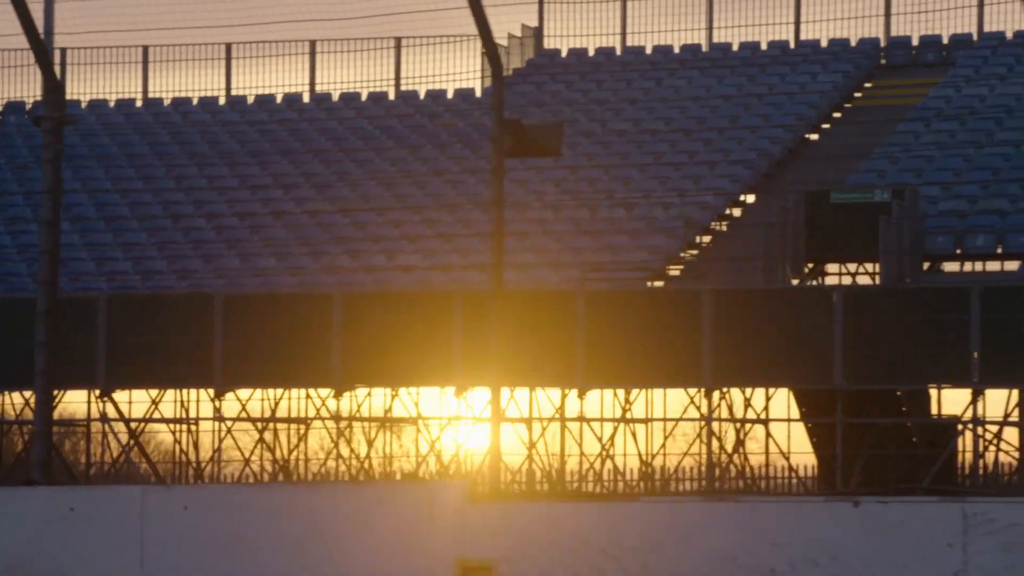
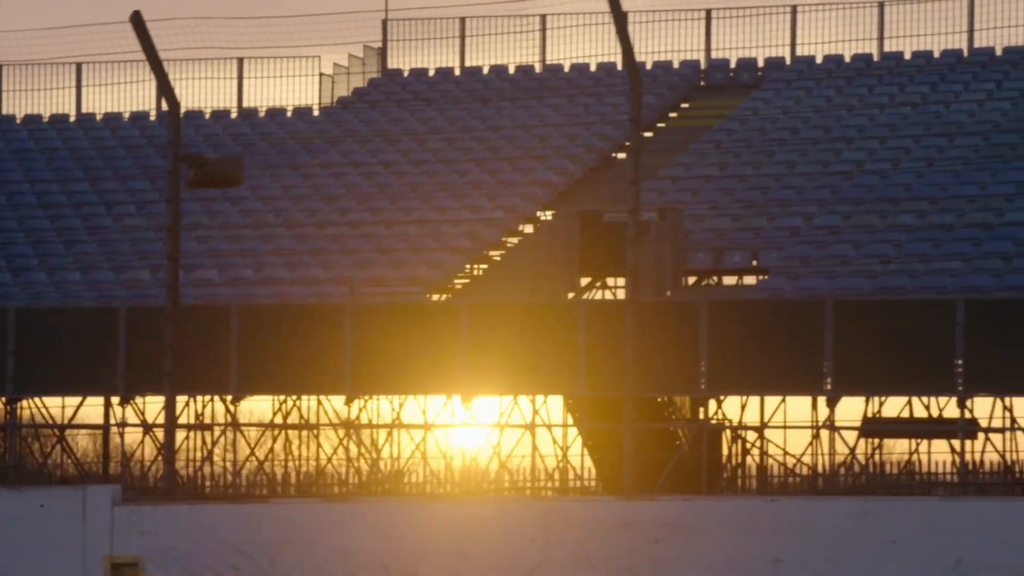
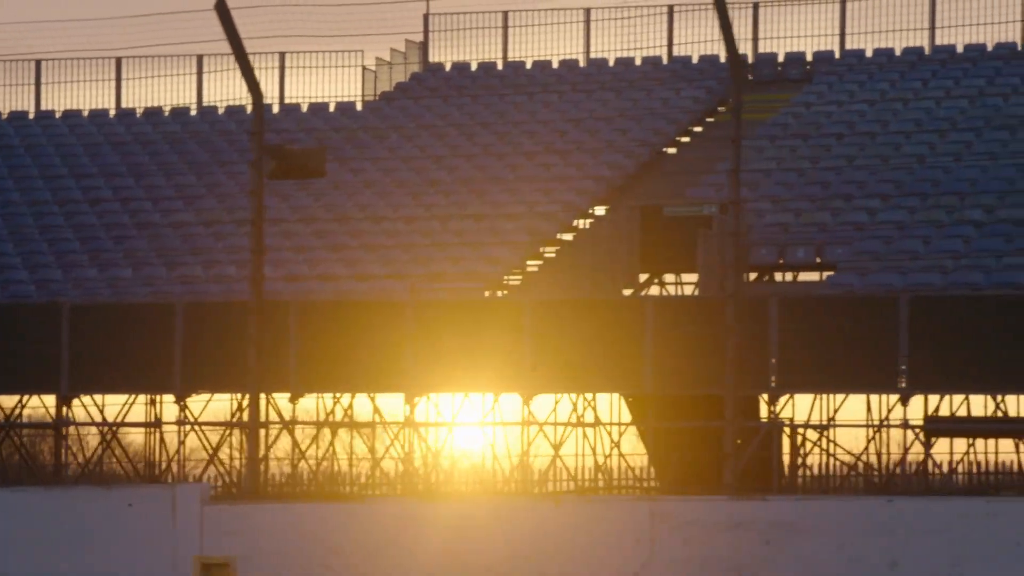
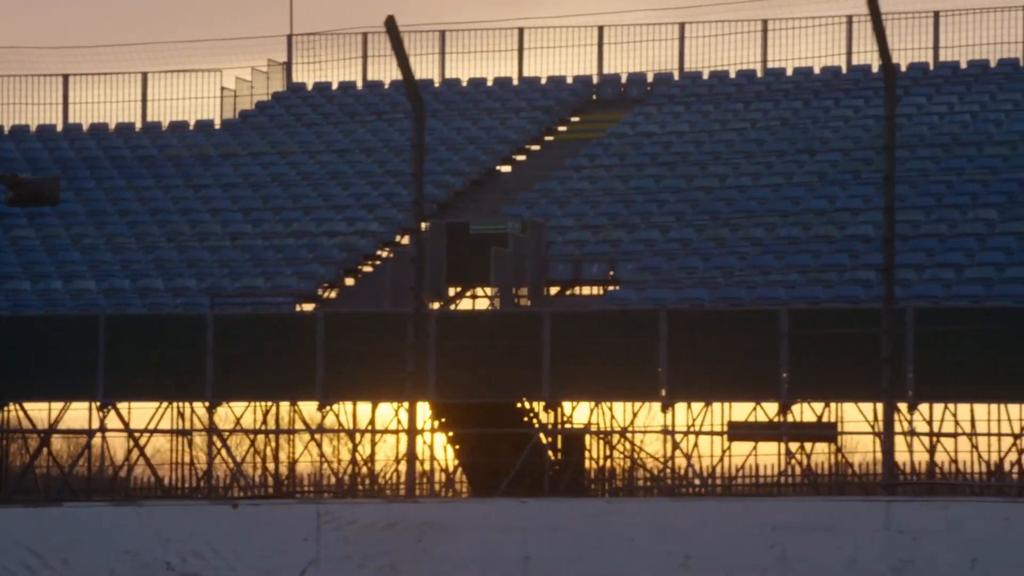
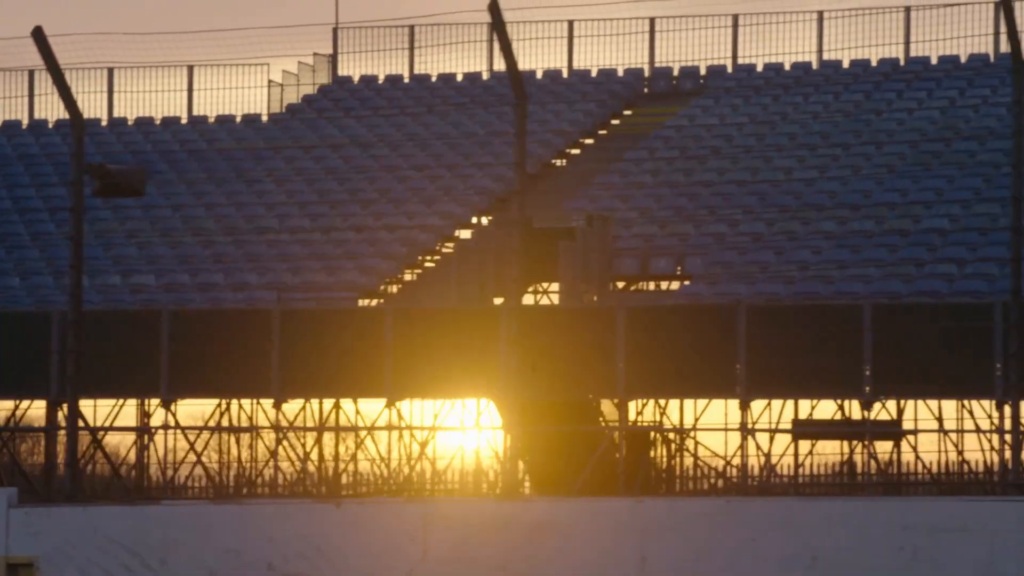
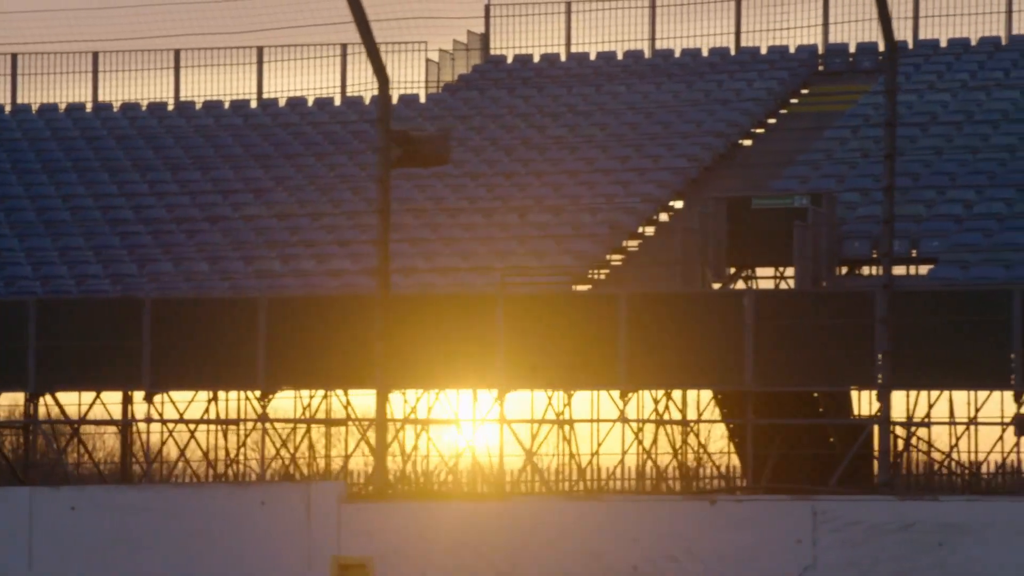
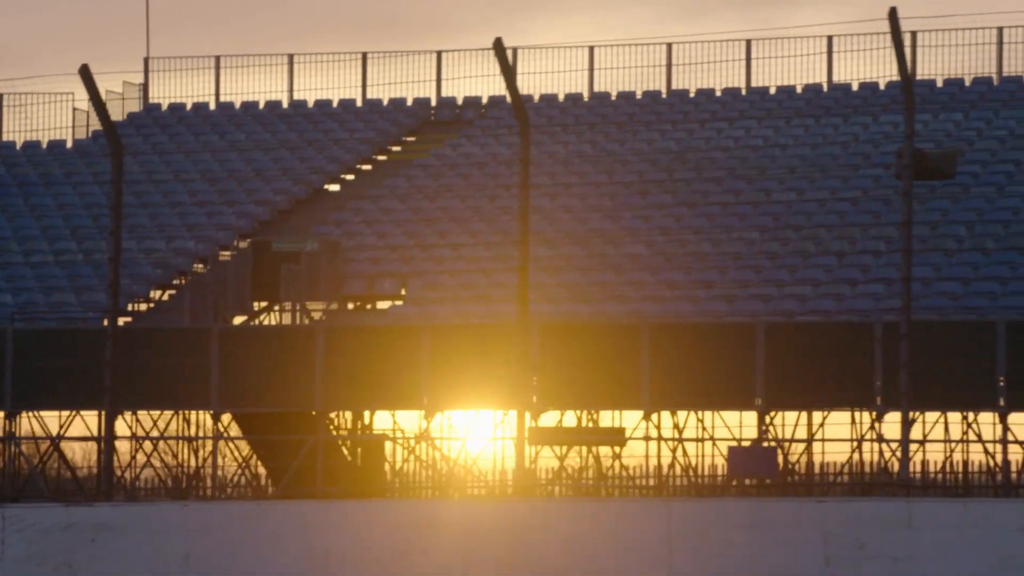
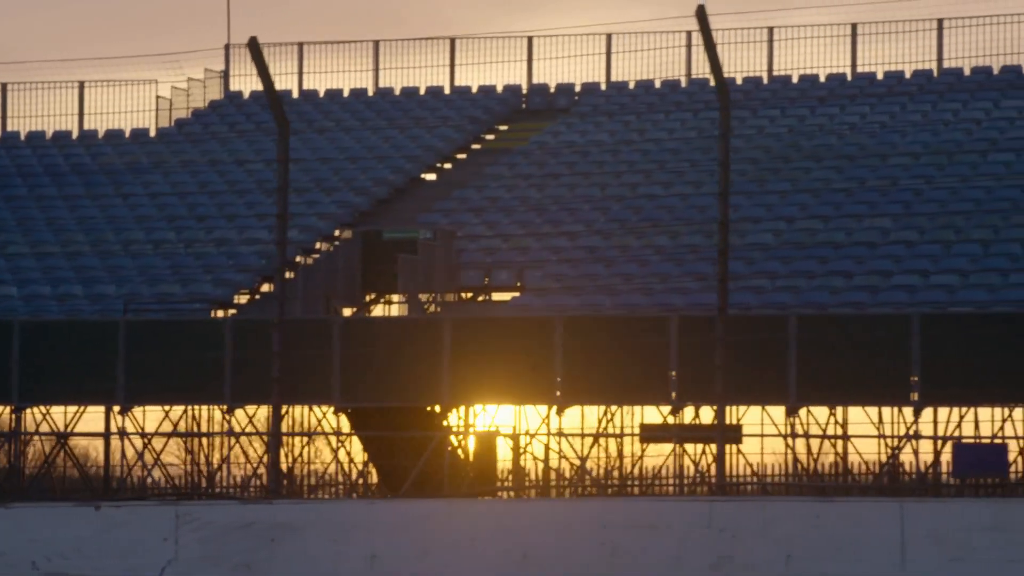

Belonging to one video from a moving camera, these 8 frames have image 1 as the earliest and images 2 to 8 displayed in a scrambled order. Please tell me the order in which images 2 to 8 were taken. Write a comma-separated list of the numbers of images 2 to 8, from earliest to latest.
6, 3, 2, 5, 4, 8, 7
